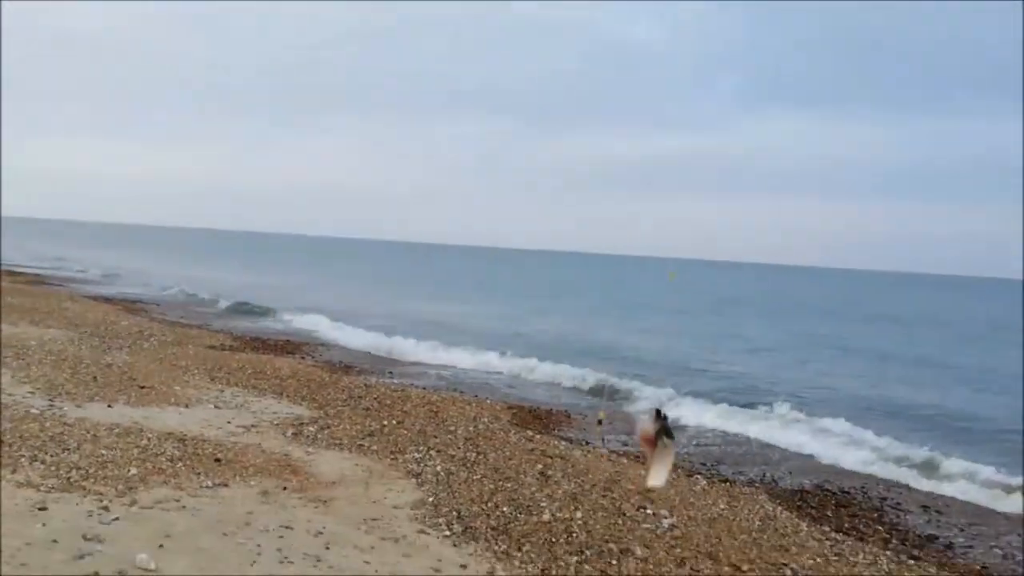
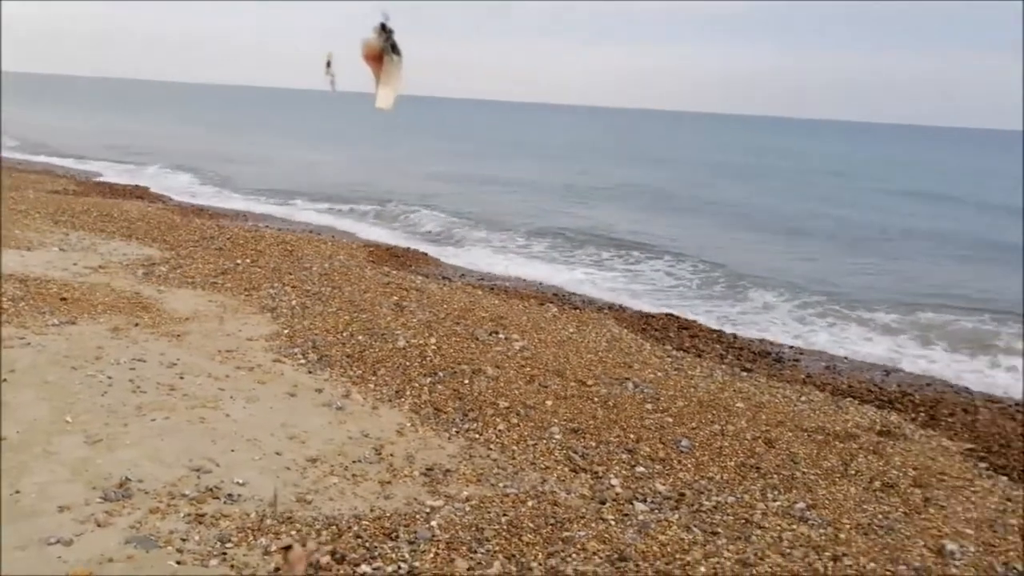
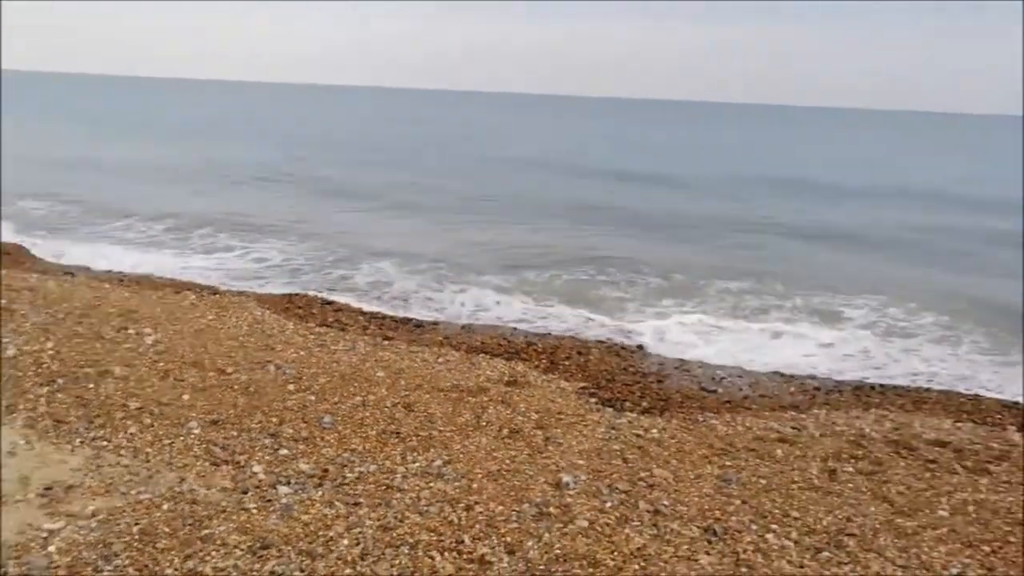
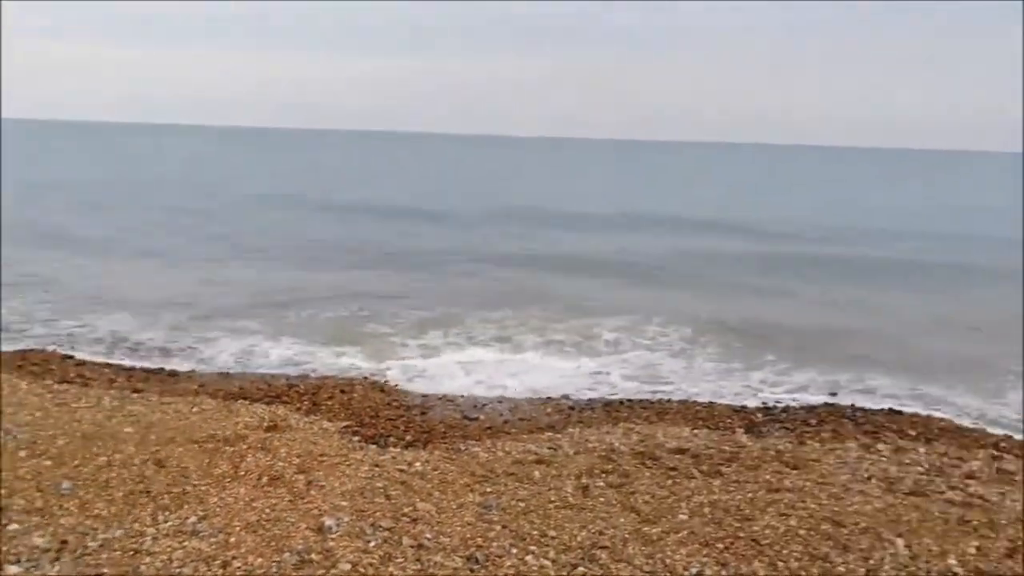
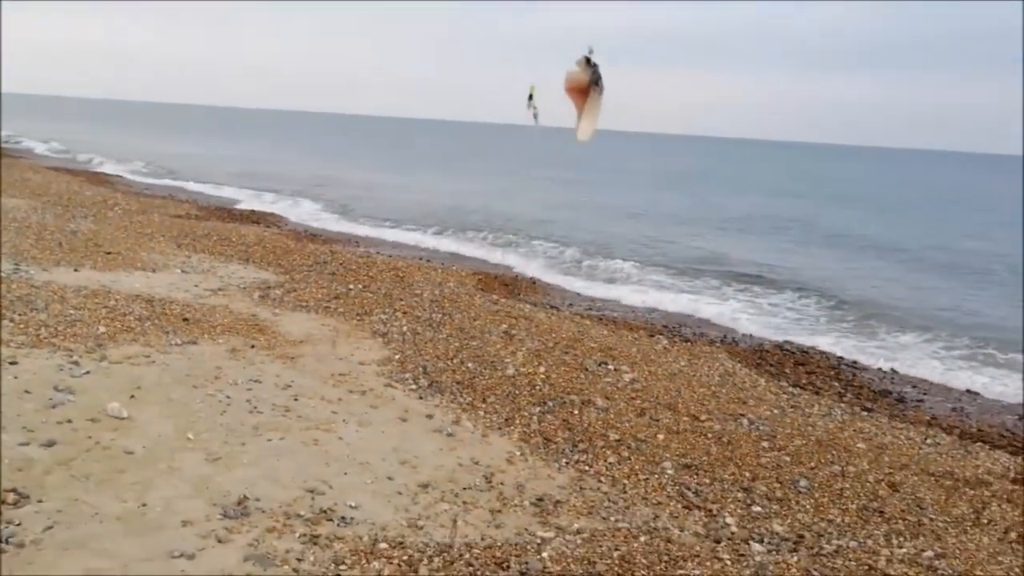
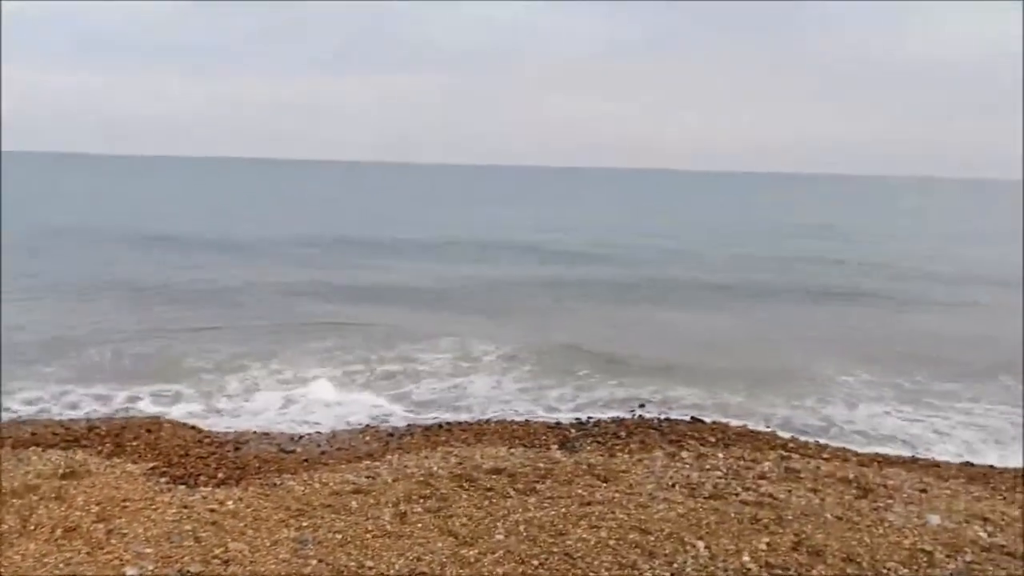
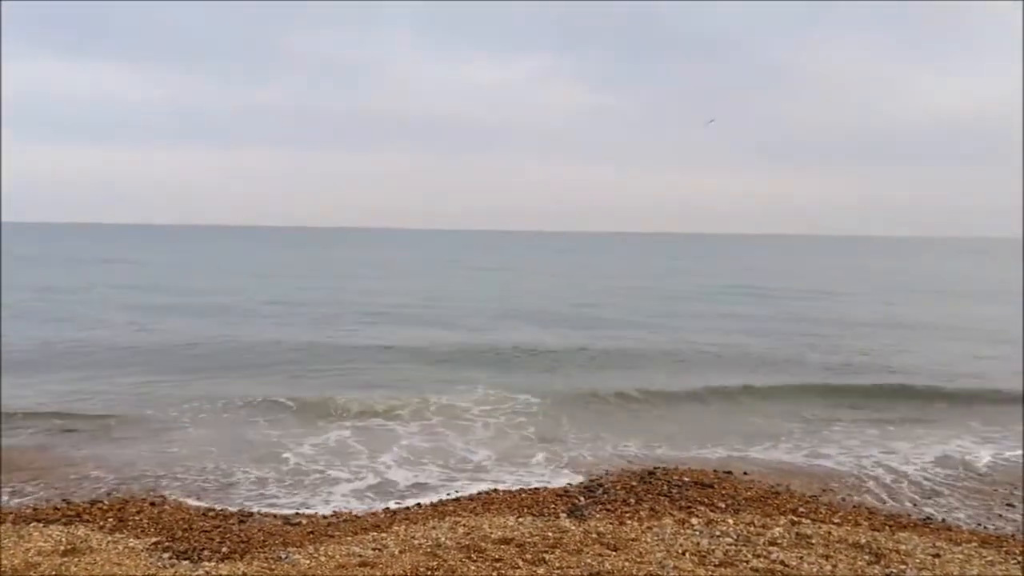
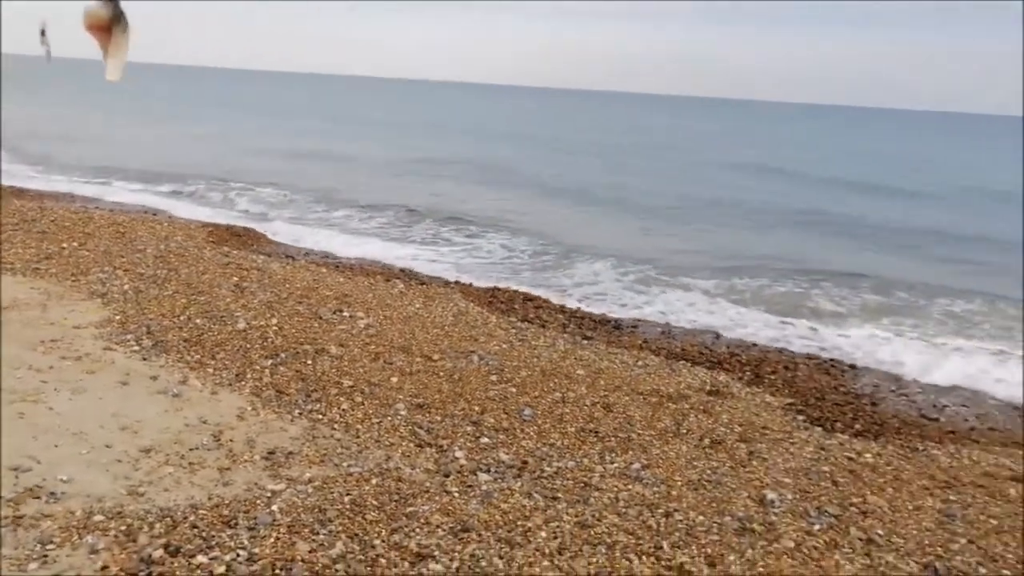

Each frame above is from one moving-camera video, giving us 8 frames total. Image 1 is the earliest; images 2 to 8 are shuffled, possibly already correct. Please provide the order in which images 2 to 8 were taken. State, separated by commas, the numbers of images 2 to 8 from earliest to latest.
5, 2, 8, 3, 4, 6, 7
